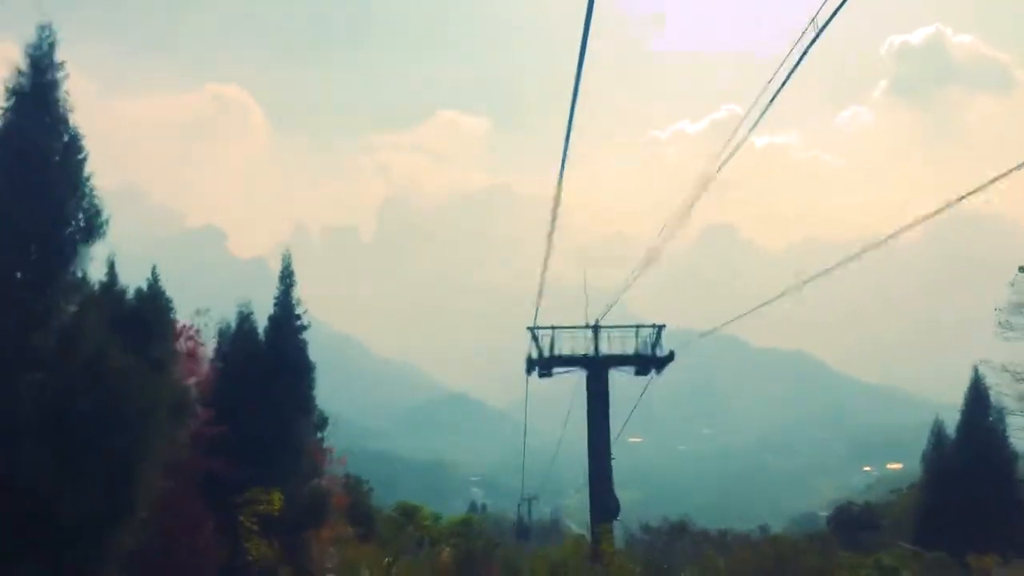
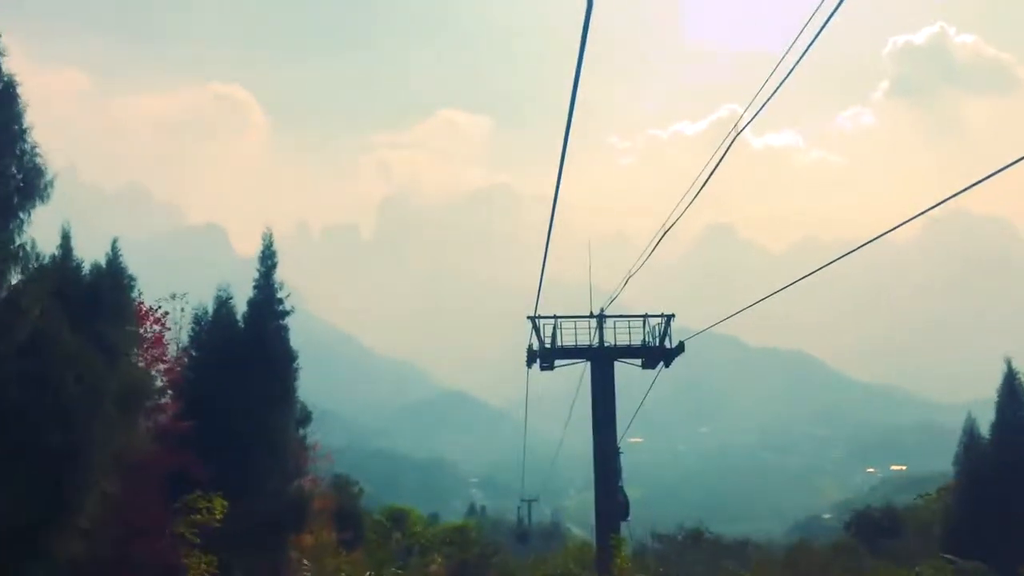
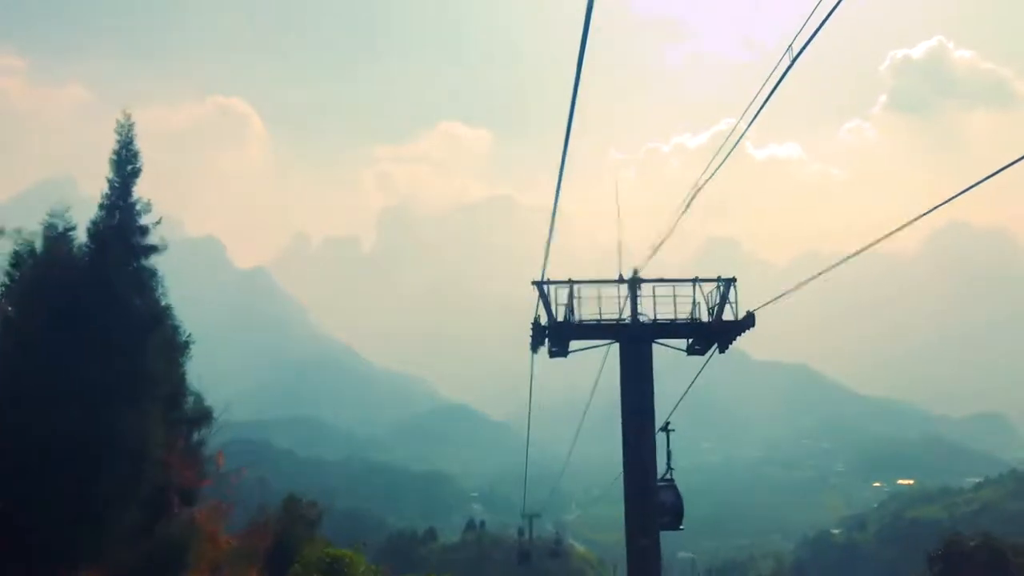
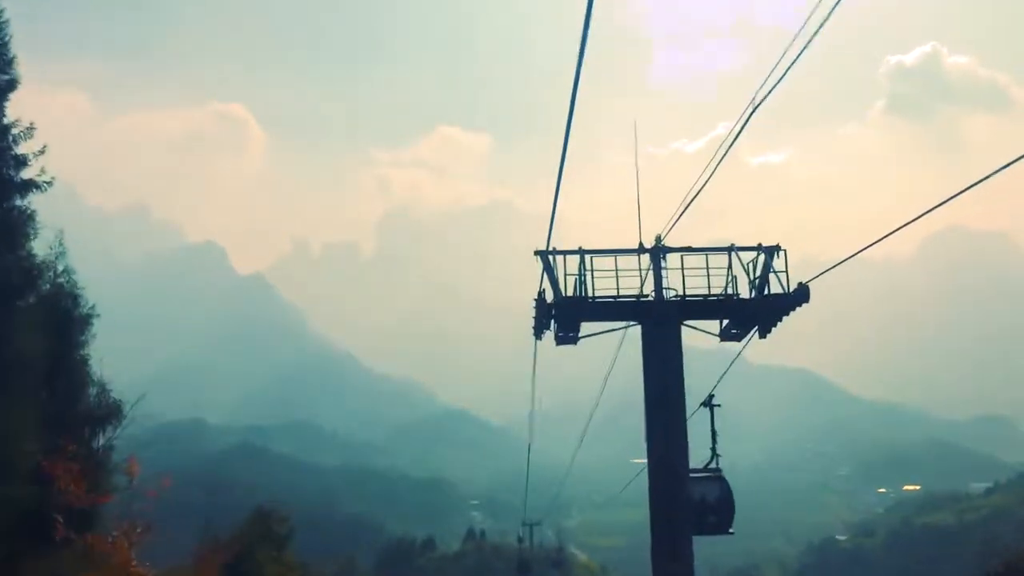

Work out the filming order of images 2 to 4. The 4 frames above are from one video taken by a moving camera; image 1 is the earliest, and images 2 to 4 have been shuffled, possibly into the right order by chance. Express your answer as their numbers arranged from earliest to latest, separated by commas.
2, 3, 4
